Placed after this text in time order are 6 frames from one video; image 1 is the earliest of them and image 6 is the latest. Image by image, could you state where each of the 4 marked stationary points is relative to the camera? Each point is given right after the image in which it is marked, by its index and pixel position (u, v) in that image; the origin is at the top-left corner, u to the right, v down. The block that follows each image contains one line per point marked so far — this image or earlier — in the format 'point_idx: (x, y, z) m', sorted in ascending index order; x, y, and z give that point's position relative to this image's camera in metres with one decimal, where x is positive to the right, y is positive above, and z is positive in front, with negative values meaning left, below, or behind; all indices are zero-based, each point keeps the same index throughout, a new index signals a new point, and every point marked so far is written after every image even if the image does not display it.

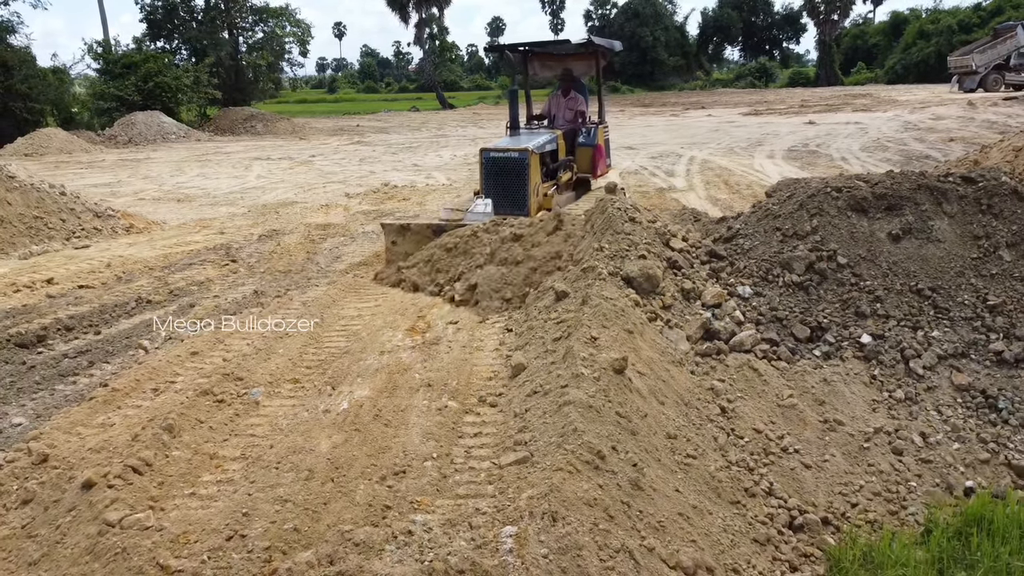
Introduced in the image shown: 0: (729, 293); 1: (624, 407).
0: (+1.4, 0.0, +4.6) m
1: (+0.5, -0.5, +3.4) m
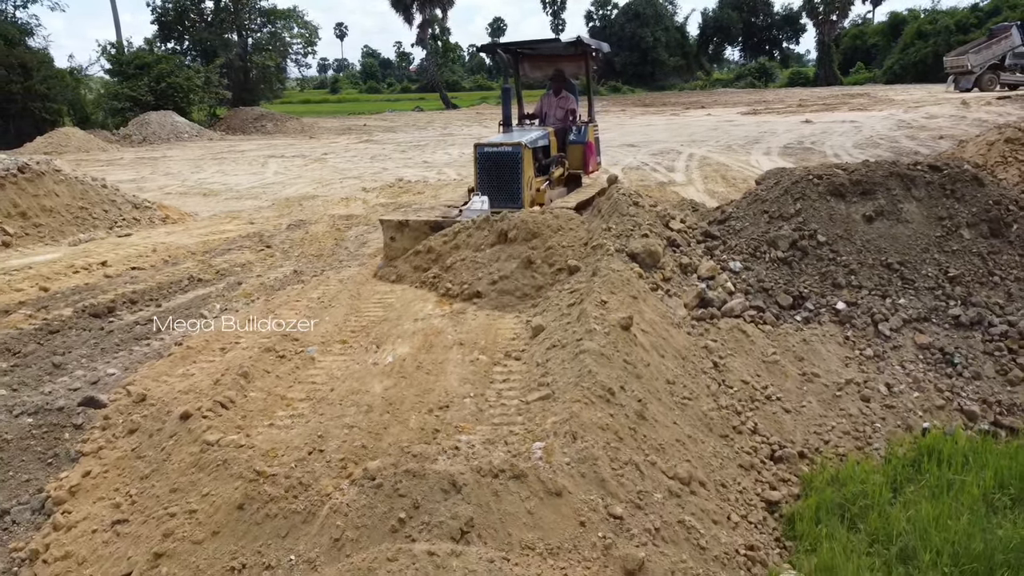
0: (+1.5, +0.1, +5.2) m
1: (+0.7, -0.4, +4.0) m
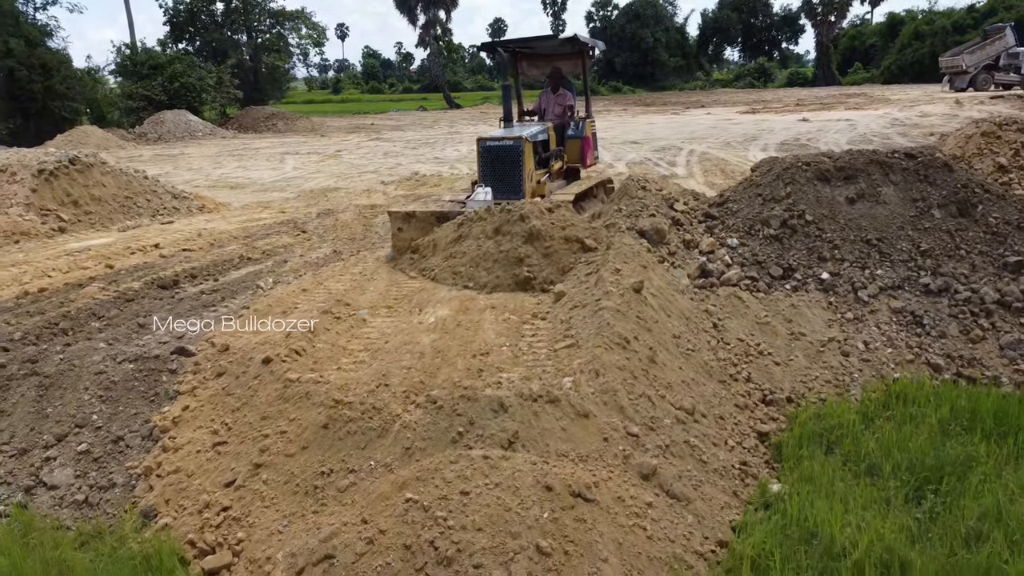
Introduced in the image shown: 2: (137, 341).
0: (+1.7, +0.4, +5.9) m
1: (+0.8, -0.2, +4.7) m
2: (-2.5, -0.4, +4.9) m
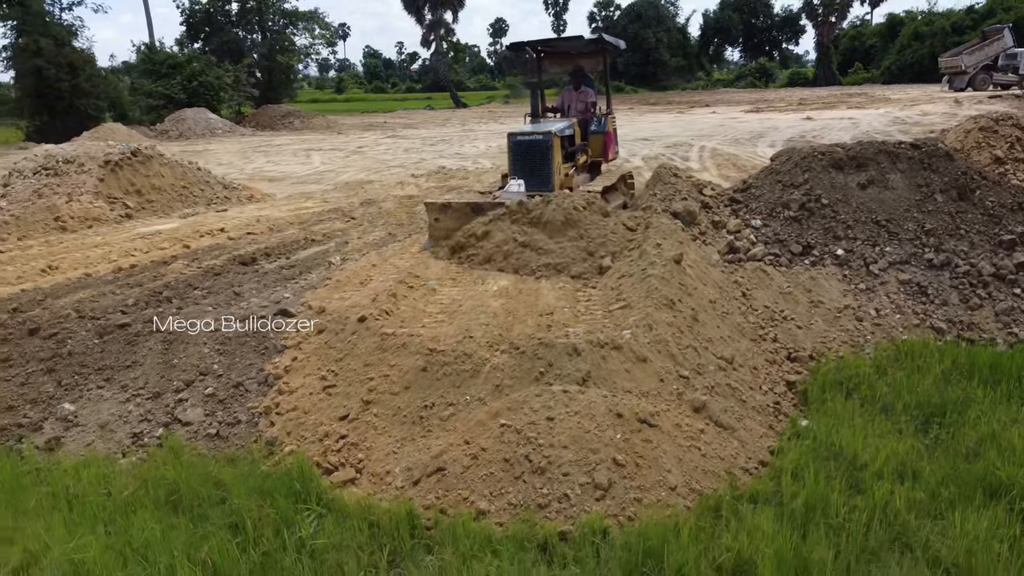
0: (+2.1, +0.6, +6.6) m
1: (+1.3, +0.1, +5.3) m
2: (-2.1, -0.1, +5.6) m
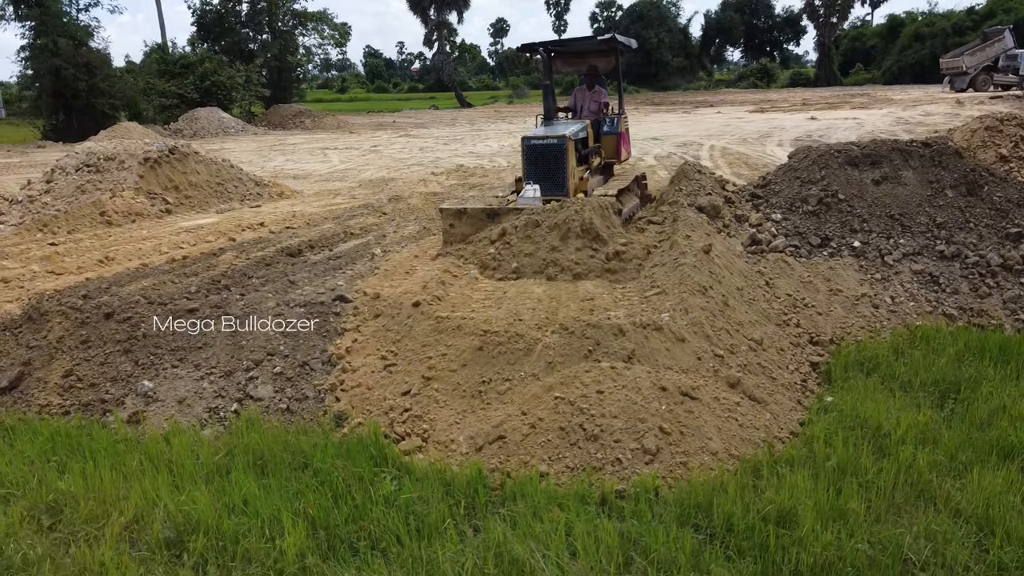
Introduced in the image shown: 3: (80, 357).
0: (+2.4, +0.7, +6.9) m
1: (+1.6, +0.1, +5.7) m
2: (-1.8, 0.0, +6.0) m
3: (-3.1, -0.5, +5.3) m
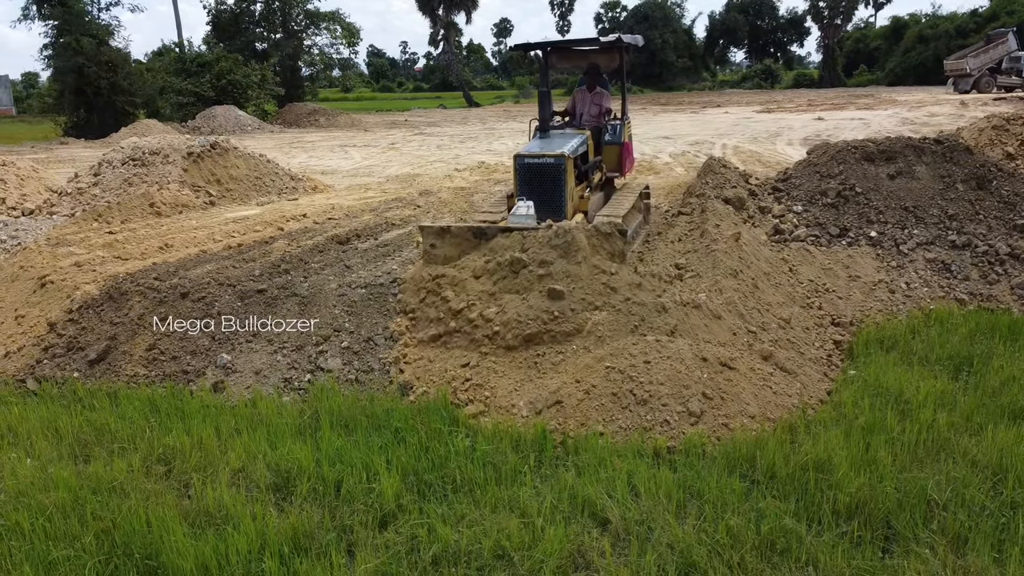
0: (+2.8, +0.8, +7.4) m
1: (+2.0, +0.3, +6.2) m
2: (-1.4, +0.1, +6.4) m
3: (-2.8, -0.4, +5.7) m
